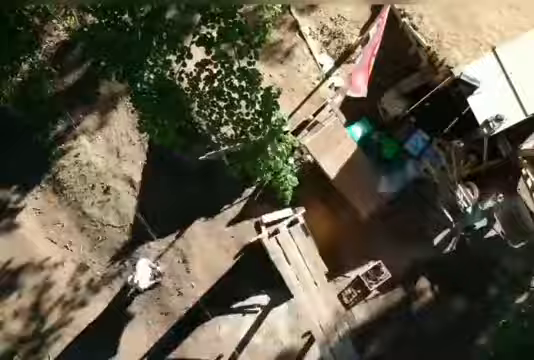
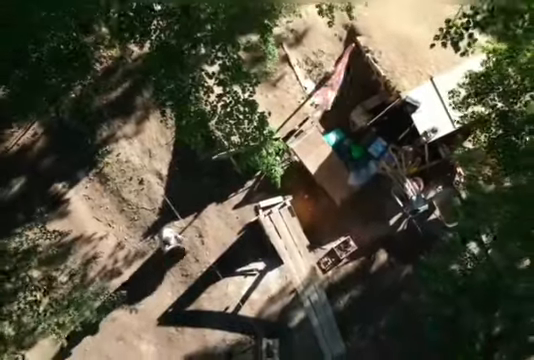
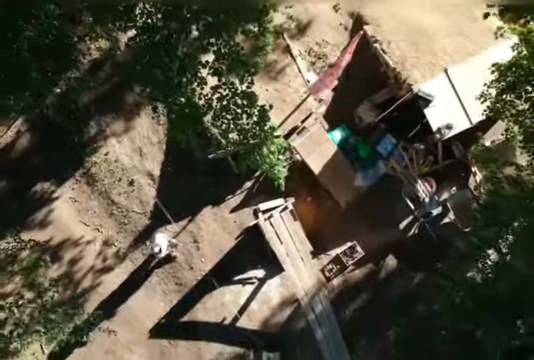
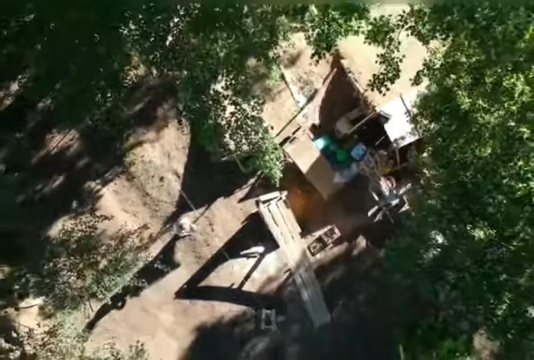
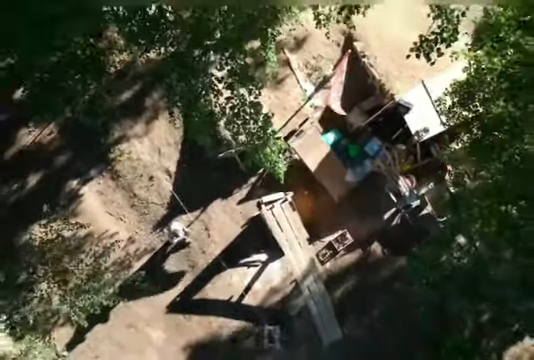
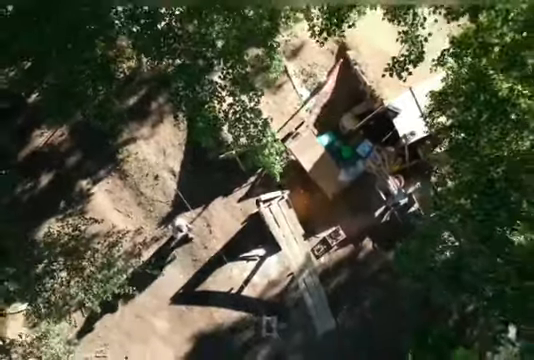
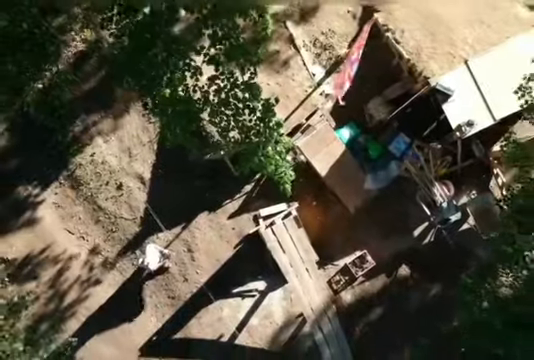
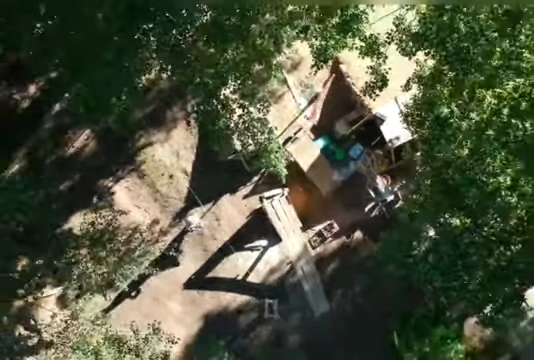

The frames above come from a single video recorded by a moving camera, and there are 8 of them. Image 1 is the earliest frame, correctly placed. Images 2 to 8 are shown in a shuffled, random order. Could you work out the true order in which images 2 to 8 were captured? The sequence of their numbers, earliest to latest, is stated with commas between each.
7, 3, 2, 5, 6, 4, 8
